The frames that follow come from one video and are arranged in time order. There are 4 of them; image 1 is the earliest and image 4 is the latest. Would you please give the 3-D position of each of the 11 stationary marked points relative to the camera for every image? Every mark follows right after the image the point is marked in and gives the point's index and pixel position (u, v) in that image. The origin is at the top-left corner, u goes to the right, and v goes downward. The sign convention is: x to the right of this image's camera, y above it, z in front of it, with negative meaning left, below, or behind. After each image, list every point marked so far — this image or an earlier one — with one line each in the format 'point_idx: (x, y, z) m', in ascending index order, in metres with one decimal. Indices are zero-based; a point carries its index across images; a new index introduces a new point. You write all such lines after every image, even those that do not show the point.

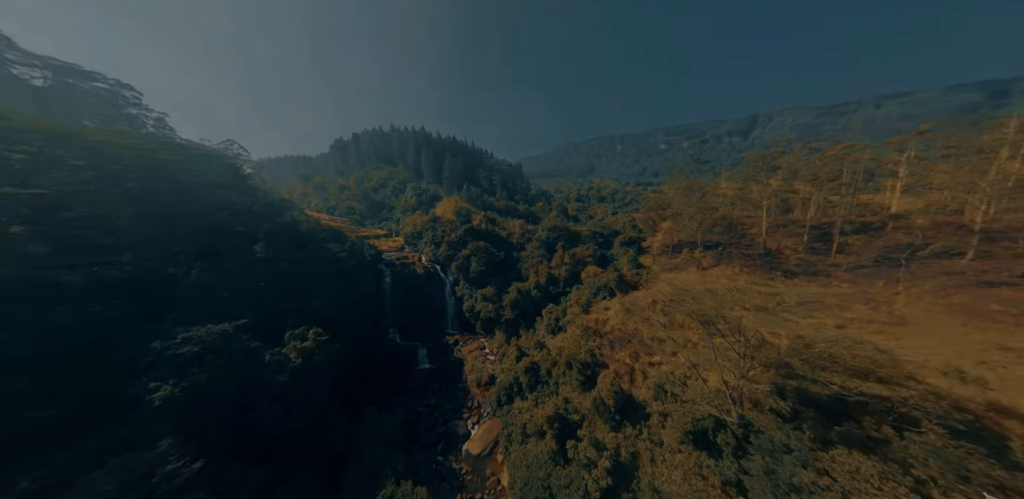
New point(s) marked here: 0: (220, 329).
0: (-22.0, -6.1, +18.6) m
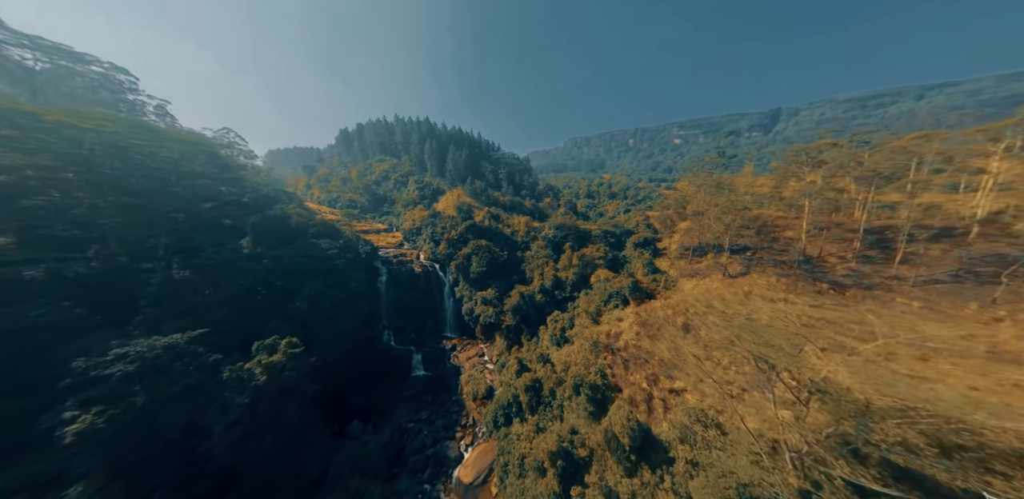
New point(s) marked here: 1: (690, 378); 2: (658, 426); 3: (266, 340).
0: (-22.1, -6.0, +16.0) m
1: (+13.8, -10.1, +19.6) m
2: (+10.6, -12.8, +18.1) m
3: (-19.6, -7.2, +19.7) m
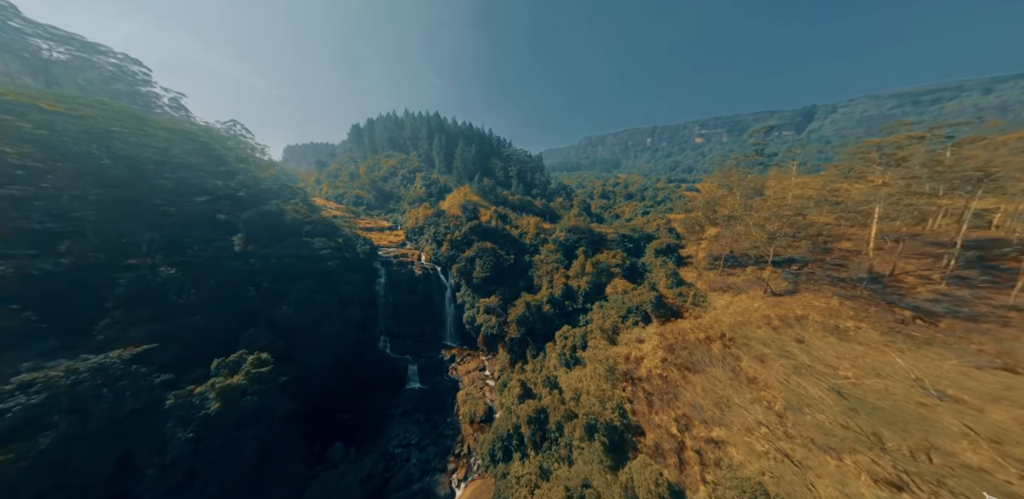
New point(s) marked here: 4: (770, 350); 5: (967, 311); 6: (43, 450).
0: (-22.2, -6.1, +13.5) m
1: (+13.8, -11.2, +15.7) m
2: (+10.4, -13.8, +14.3) m
3: (-19.5, -7.4, +17.1) m
4: (+19.2, -7.5, +18.5) m
5: (+30.9, -4.3, +16.7) m
6: (-20.6, -8.8, +11.1) m
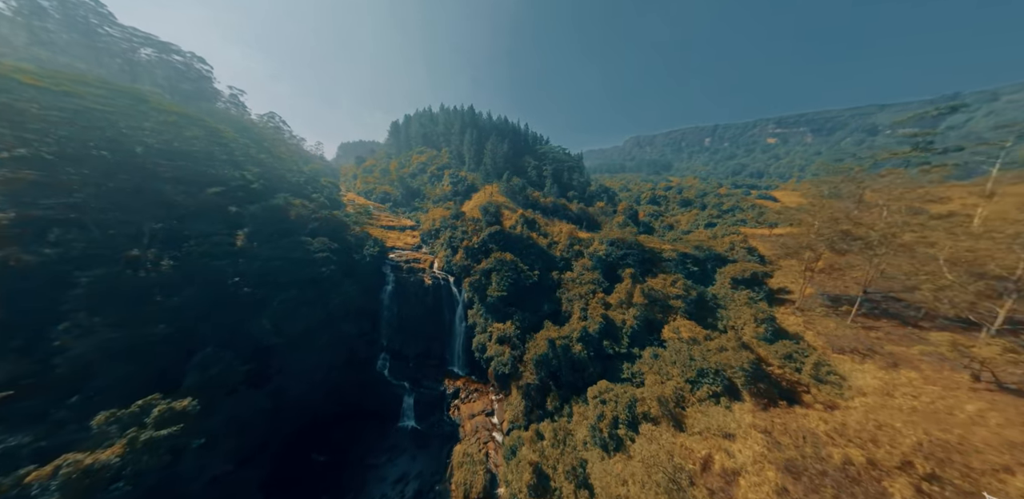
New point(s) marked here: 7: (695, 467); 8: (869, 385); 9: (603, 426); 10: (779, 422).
0: (-22.3, -6.3, +9.2) m
1: (+13.3, -13.6, +6.7) m
2: (+9.6, -16.0, +5.8) m
3: (-19.2, -7.8, +12.4) m
4: (+19.2, -10.3, +8.8) m
5: (+30.7, -7.9, +5.5) m
6: (-21.2, -9.1, +6.6) m
7: (+10.5, -12.3, +14.2) m
8: (+22.6, -8.6, +15.8) m
9: (+6.8, -12.9, +18.3) m
10: (+16.2, -10.2, +15.1) m
